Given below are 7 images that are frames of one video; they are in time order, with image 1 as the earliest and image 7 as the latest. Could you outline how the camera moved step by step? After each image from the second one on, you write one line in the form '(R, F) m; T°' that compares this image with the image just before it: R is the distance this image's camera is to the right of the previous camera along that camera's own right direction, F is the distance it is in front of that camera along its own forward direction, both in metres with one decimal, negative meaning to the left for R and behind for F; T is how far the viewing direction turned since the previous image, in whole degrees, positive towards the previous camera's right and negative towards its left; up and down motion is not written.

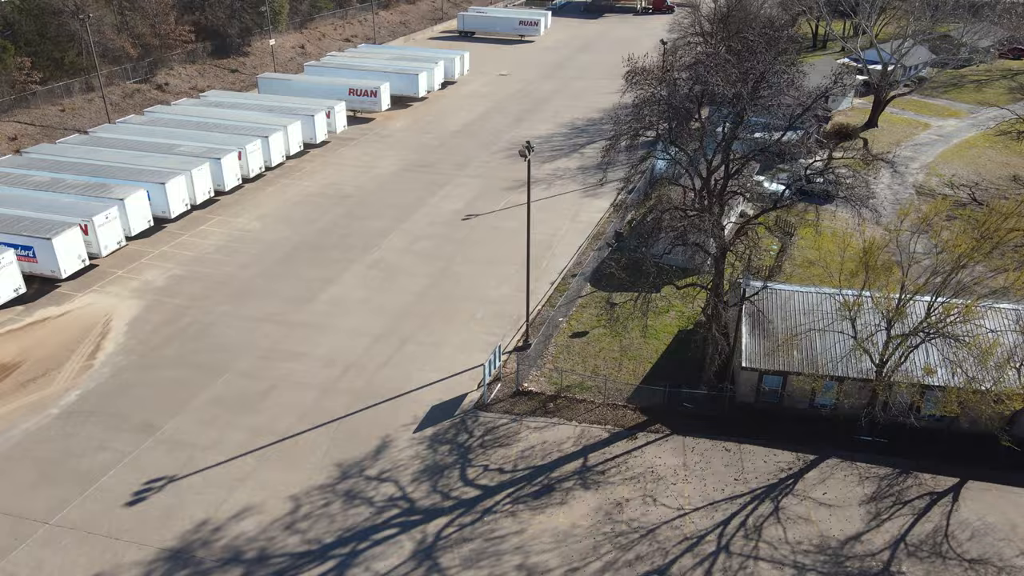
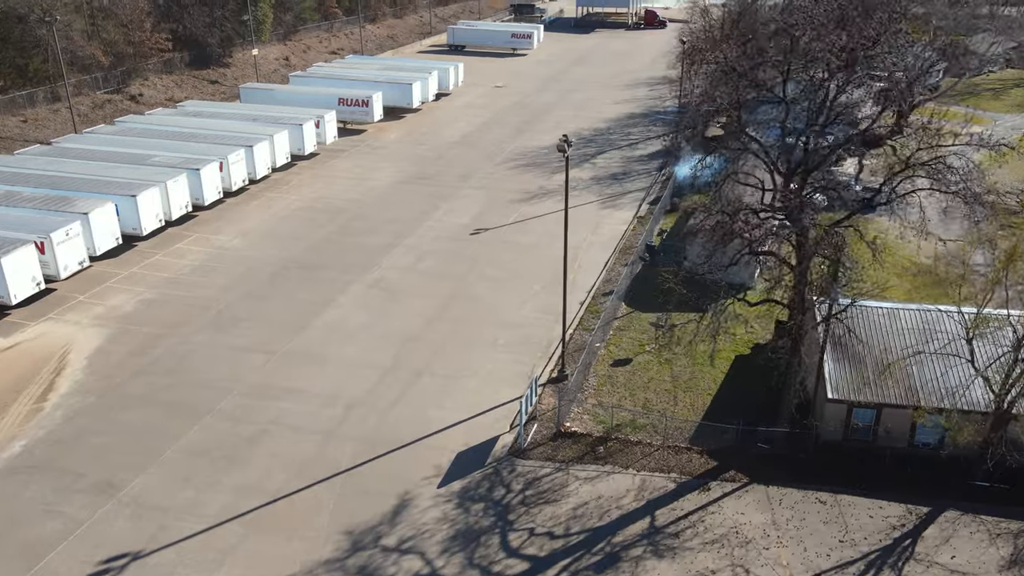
(-1.5, +3.9) m; +1°
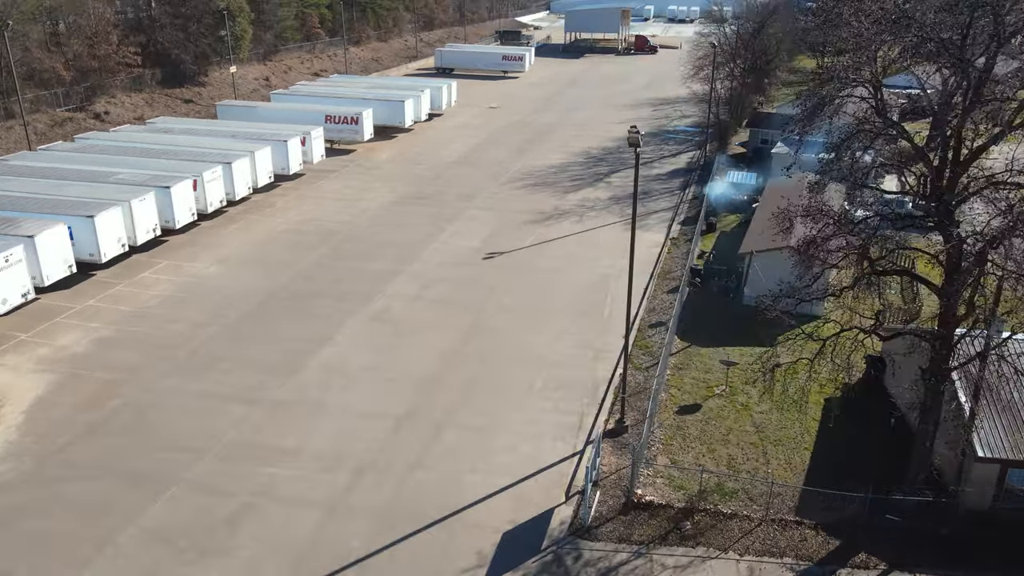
(-1.6, +4.2) m; +2°
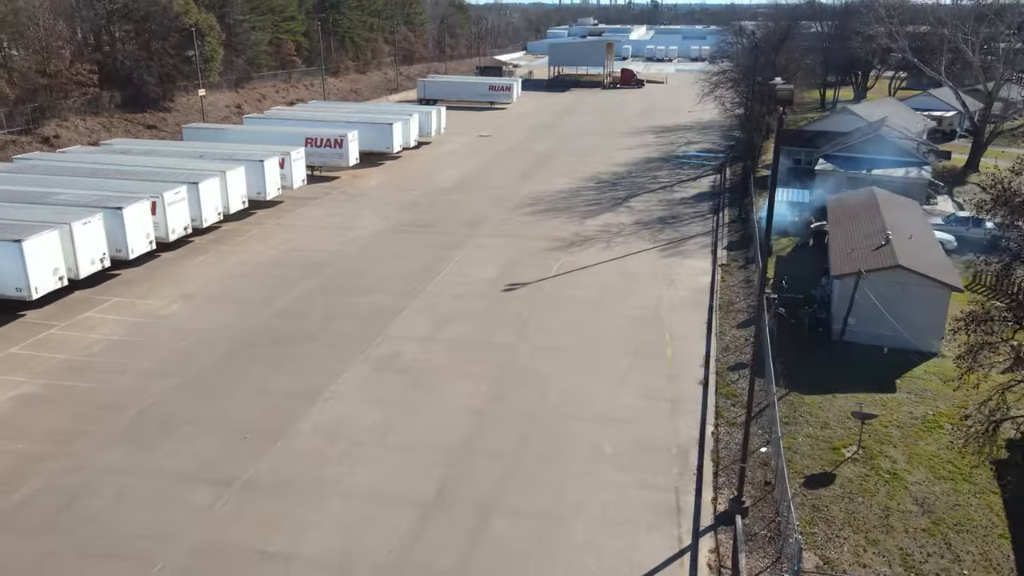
(-1.8, +4.9) m; +2°
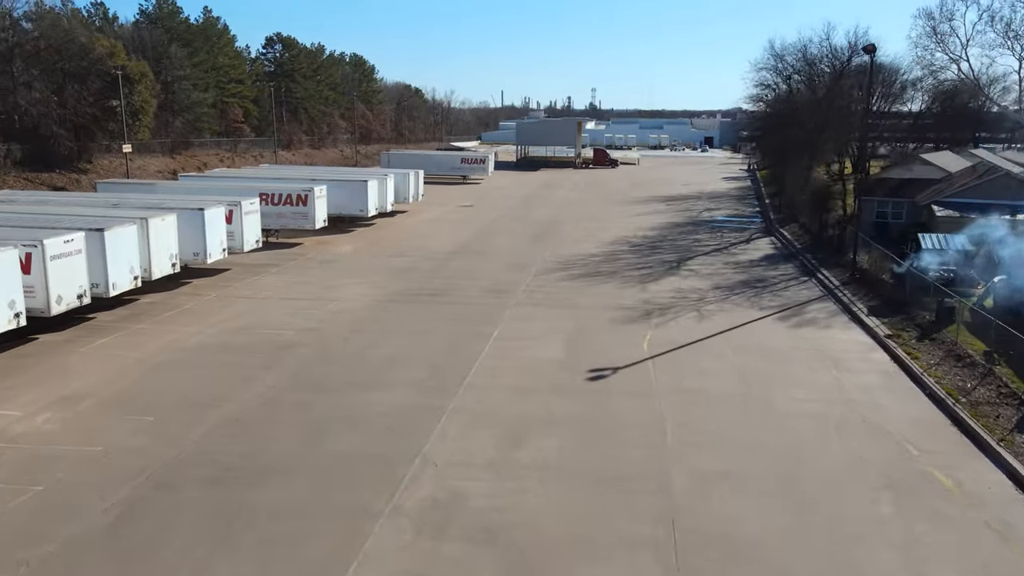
(-3.1, +9.0) m; +5°
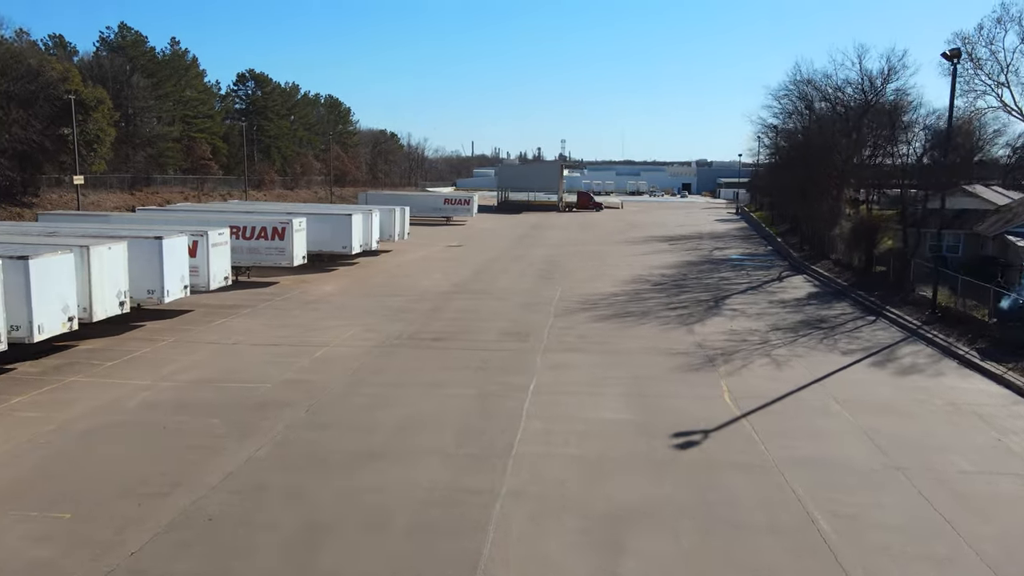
(-1.4, +4.0) m; +2°
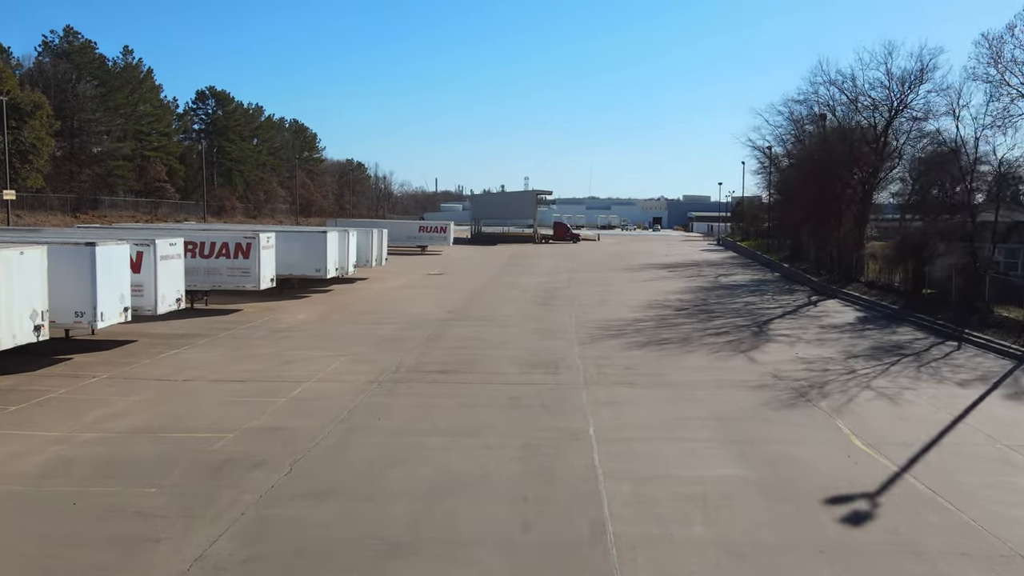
(-1.4, +3.8) m; +3°
